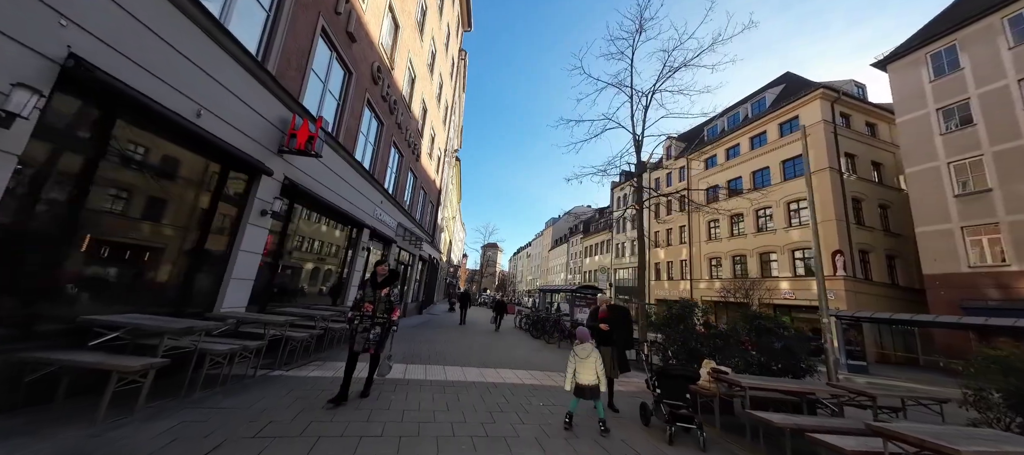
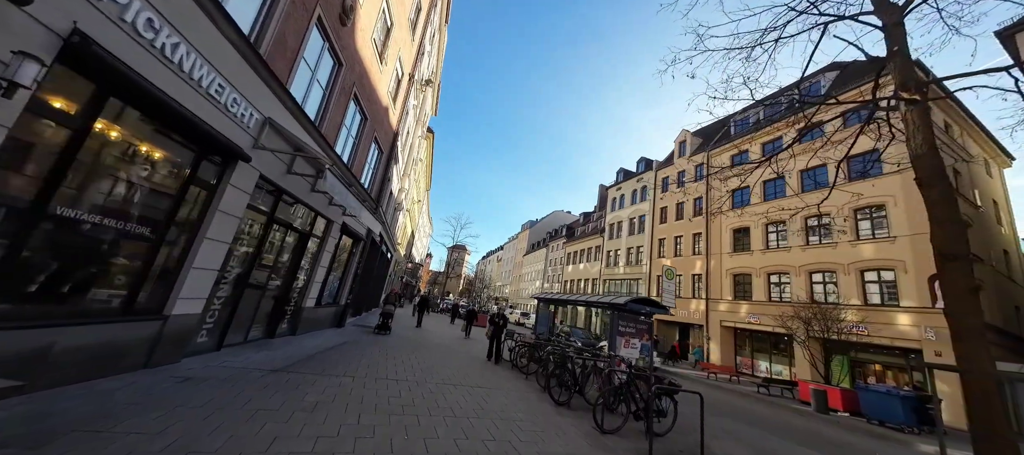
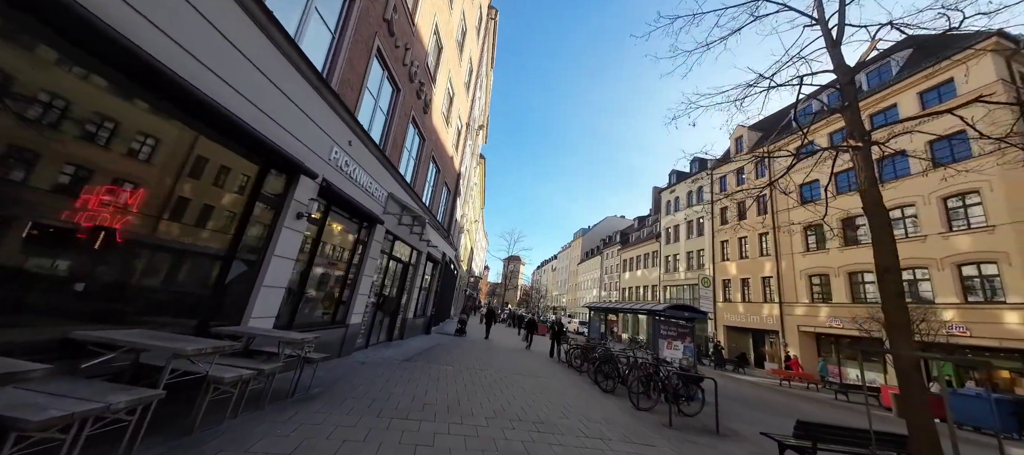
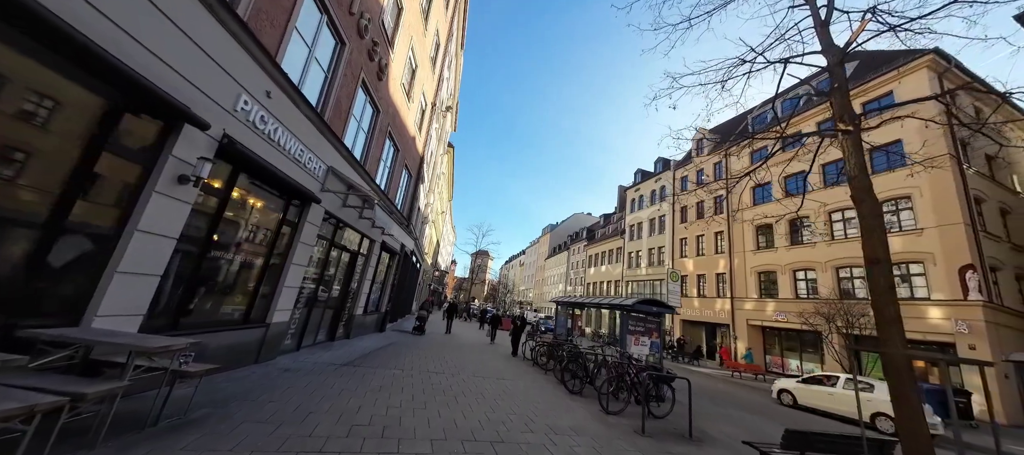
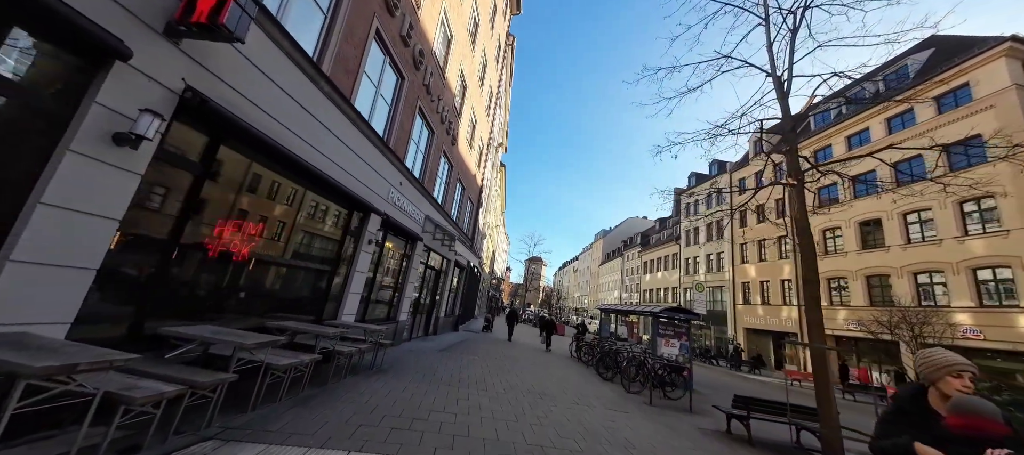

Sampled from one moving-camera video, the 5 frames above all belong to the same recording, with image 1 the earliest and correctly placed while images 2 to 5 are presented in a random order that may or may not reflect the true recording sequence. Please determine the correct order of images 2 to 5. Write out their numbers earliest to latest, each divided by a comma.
5, 3, 4, 2
